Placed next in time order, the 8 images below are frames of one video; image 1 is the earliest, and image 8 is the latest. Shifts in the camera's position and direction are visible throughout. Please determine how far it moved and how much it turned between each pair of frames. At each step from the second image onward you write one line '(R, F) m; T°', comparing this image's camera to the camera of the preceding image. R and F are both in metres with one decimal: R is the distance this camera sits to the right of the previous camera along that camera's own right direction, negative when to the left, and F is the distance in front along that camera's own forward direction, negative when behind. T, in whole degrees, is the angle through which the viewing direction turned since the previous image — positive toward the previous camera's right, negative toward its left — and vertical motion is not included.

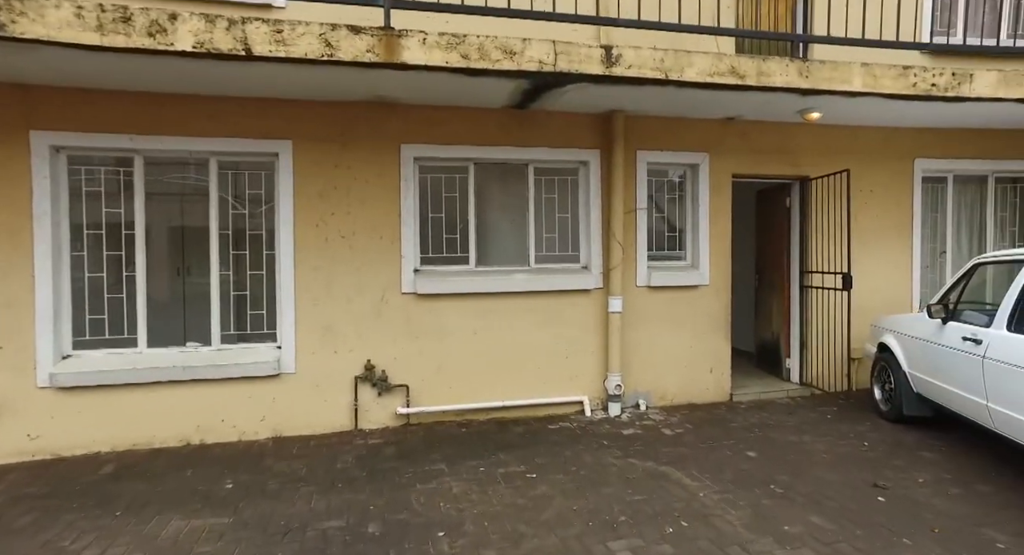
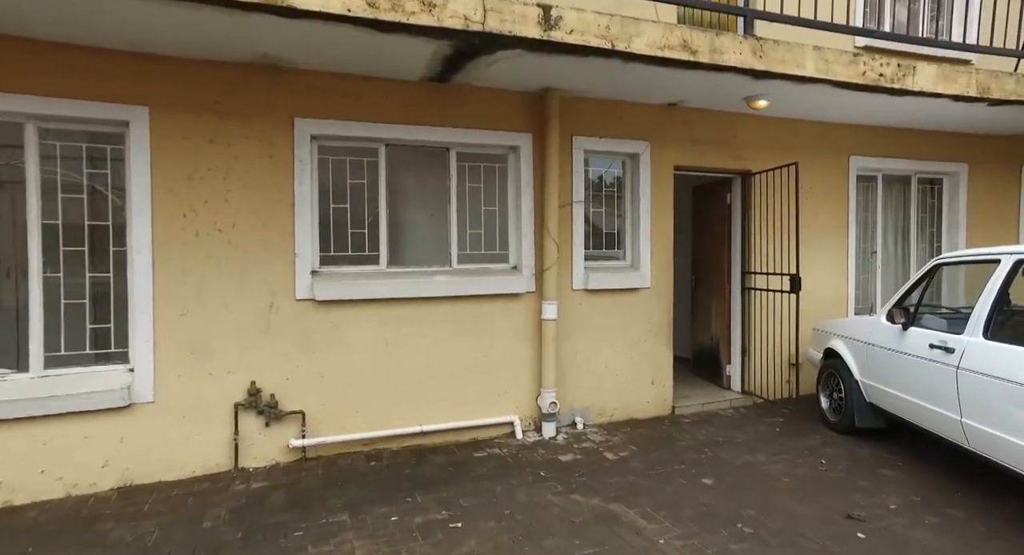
(0.0, +0.8) m; +8°
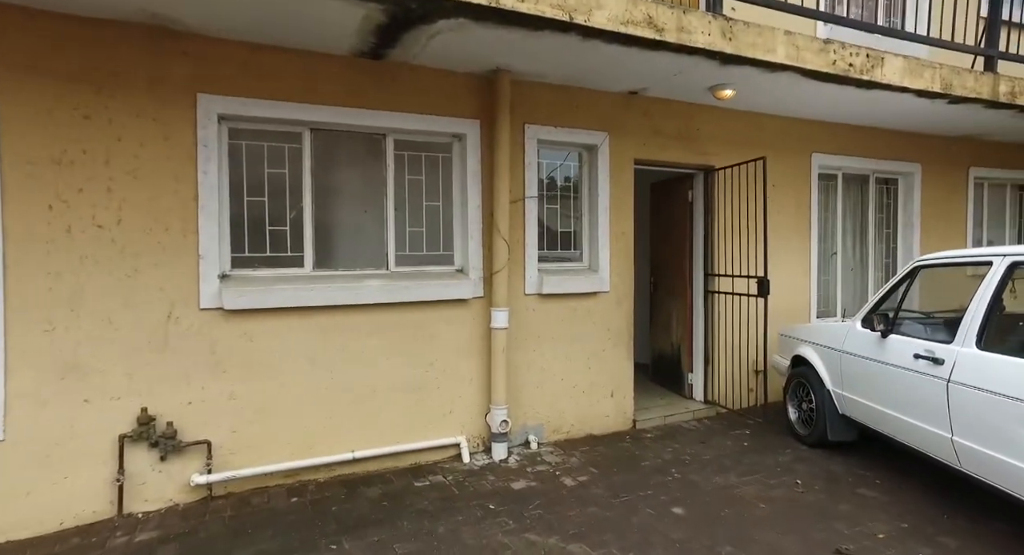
(0.0, +0.5) m; +5°
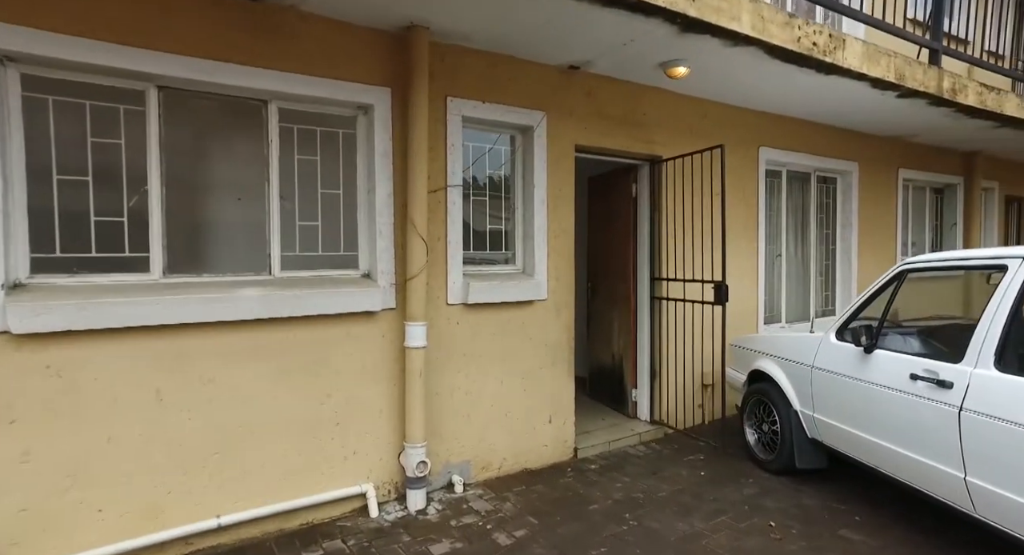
(0.0, +0.8) m; +8°
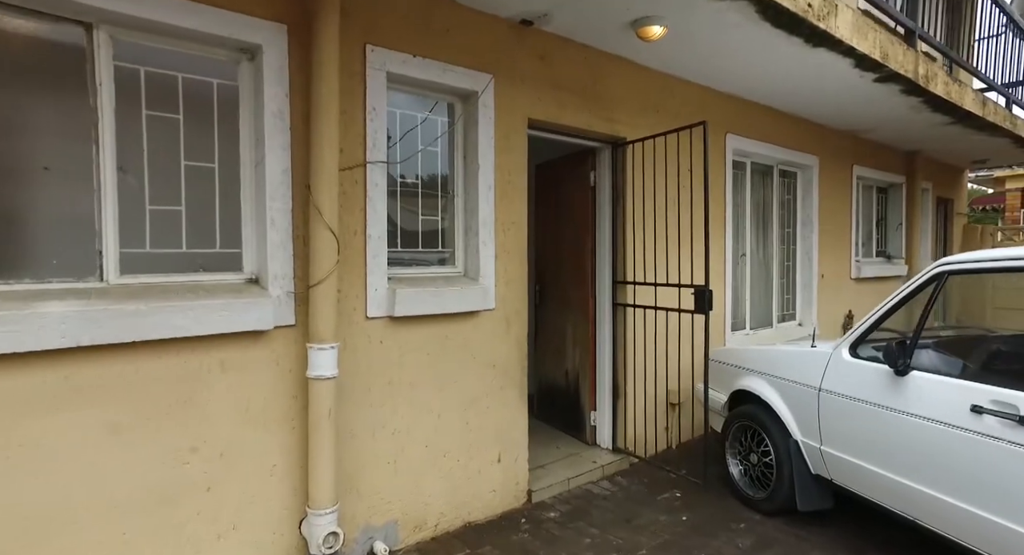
(-0.1, +0.8) m; +7°
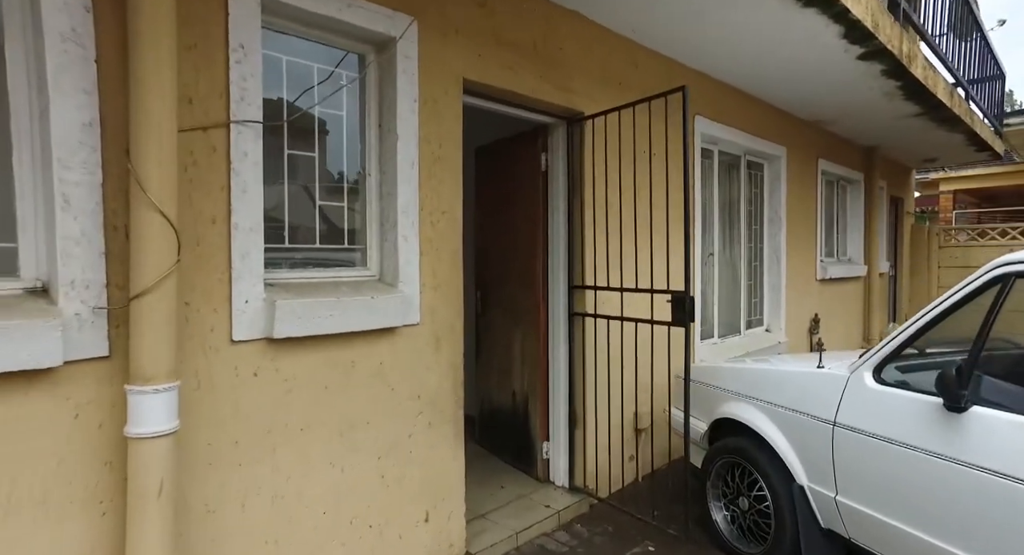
(+0.1, +0.8) m; +5°
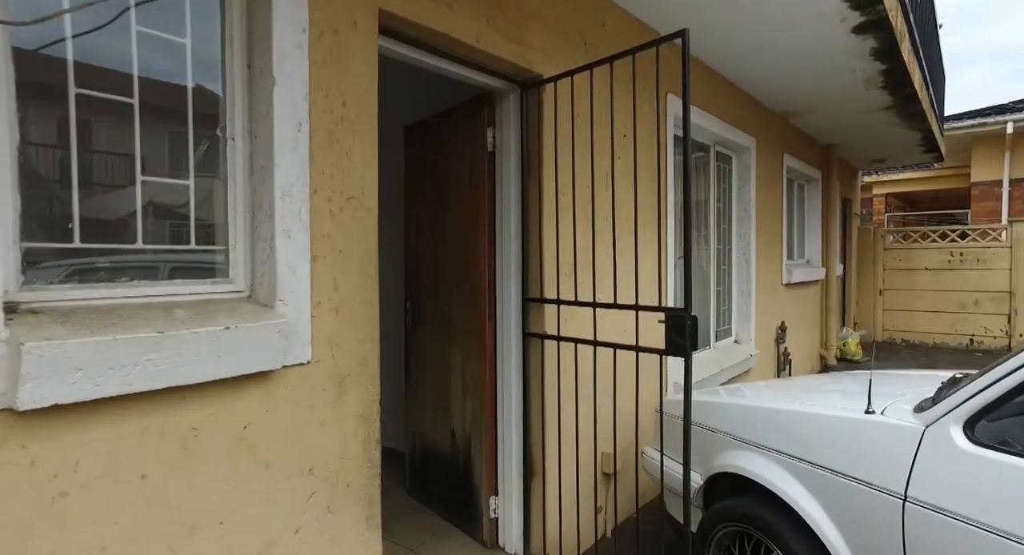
(0.0, +0.8) m; +6°
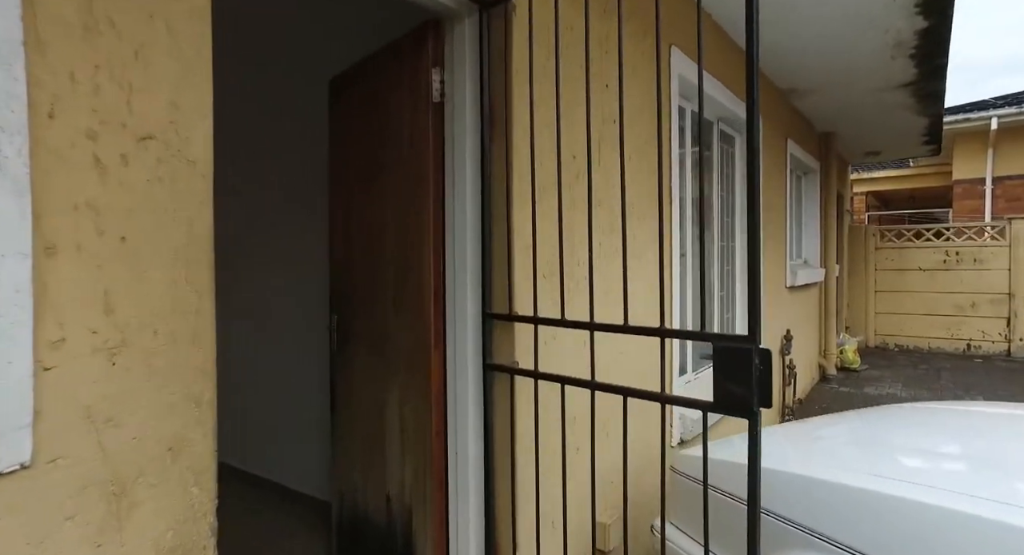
(+0.1, +0.9) m; +3°
